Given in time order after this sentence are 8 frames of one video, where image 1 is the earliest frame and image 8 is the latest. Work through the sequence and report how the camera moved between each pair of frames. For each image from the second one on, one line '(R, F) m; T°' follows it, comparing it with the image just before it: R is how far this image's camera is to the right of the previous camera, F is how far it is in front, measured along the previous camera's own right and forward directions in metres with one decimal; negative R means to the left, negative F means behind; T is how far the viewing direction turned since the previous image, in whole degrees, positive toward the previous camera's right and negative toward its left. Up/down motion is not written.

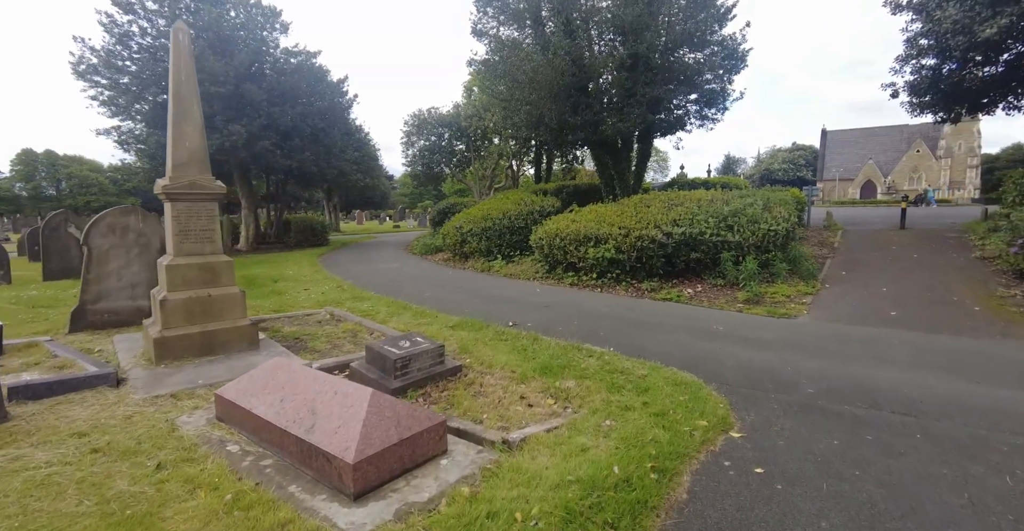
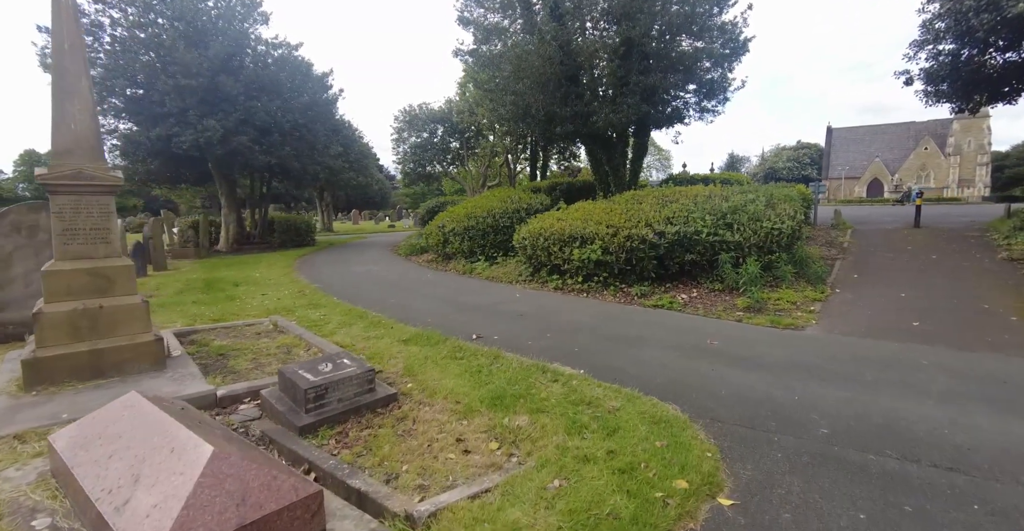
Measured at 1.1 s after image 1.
(+0.5, +0.8) m; 0°
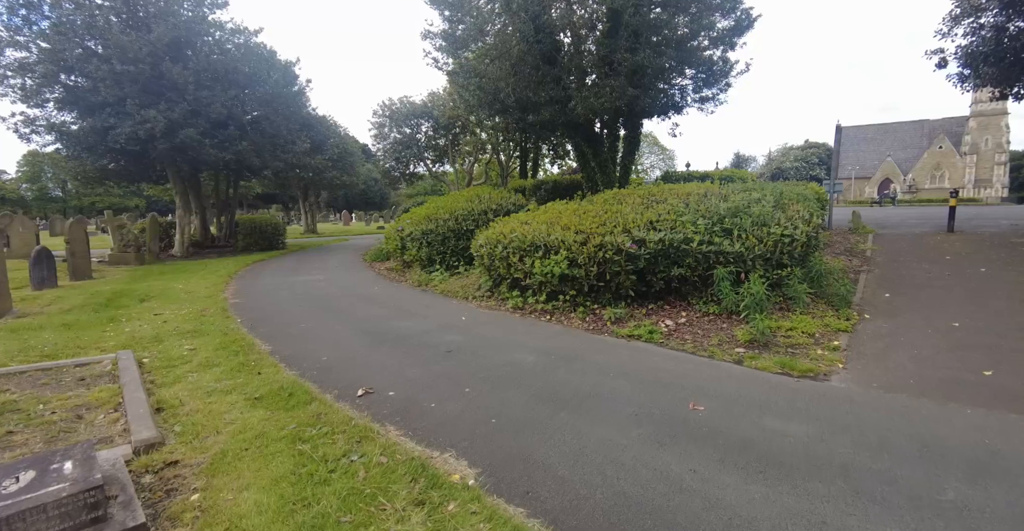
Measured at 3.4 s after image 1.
(+0.8, +1.6) m; -1°
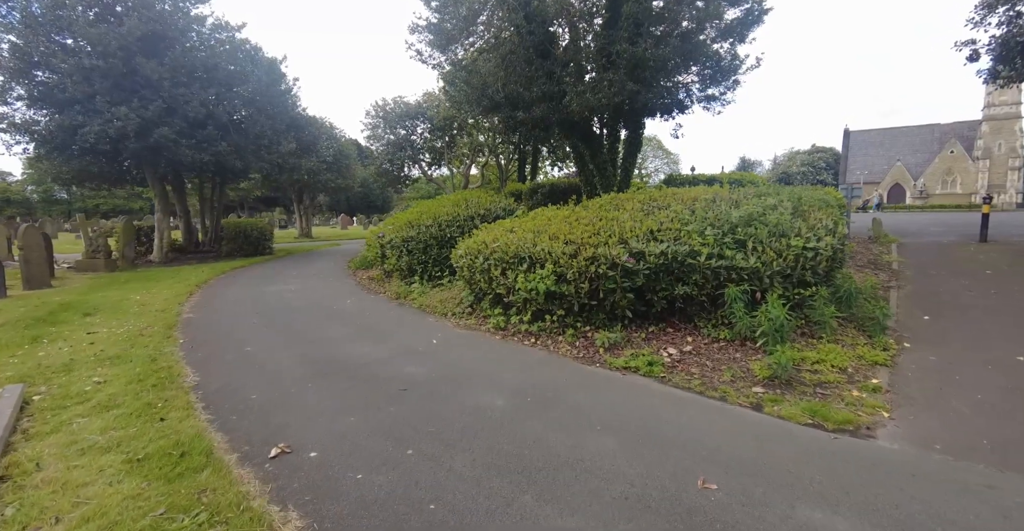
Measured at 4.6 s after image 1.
(+0.3, +0.9) m; 0°
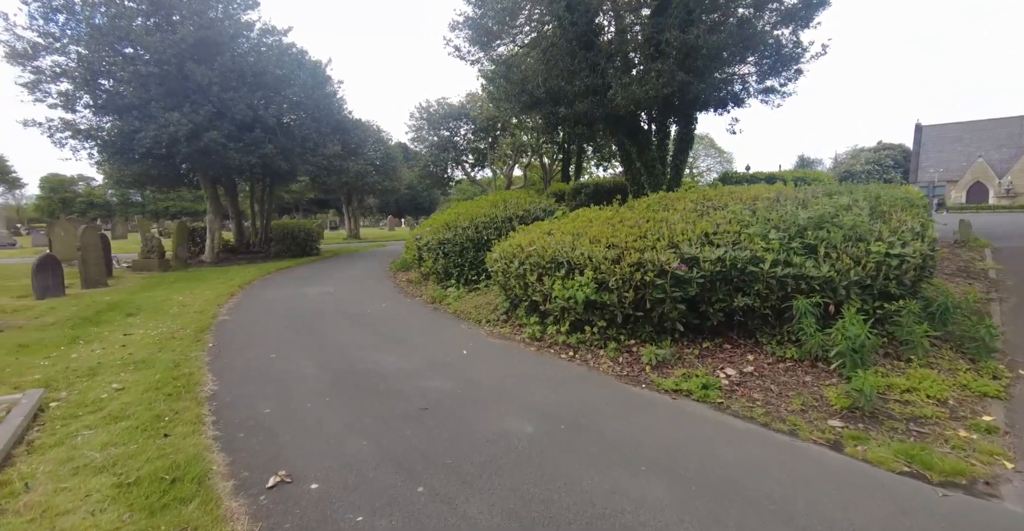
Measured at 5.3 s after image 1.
(+0.1, +0.5) m; -5°
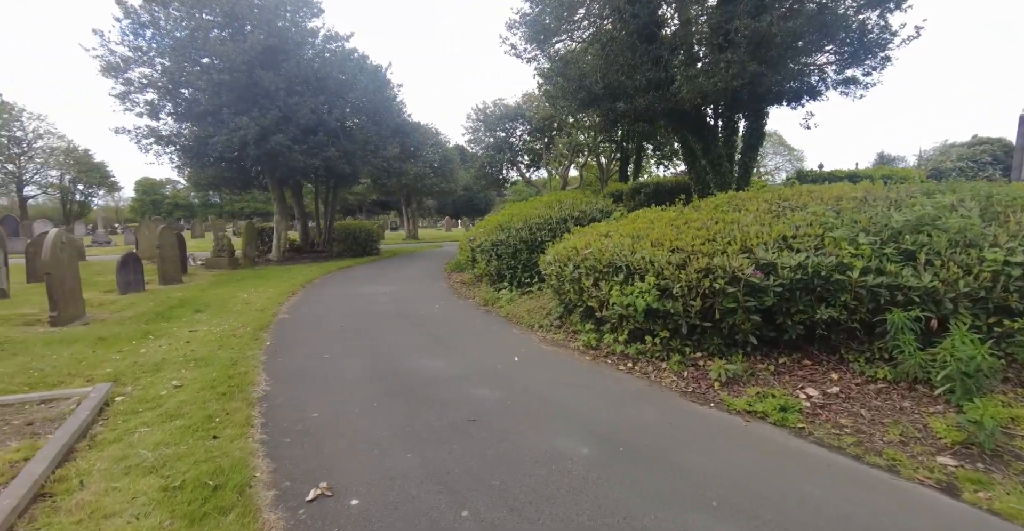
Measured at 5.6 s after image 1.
(0.0, +0.3) m; -6°
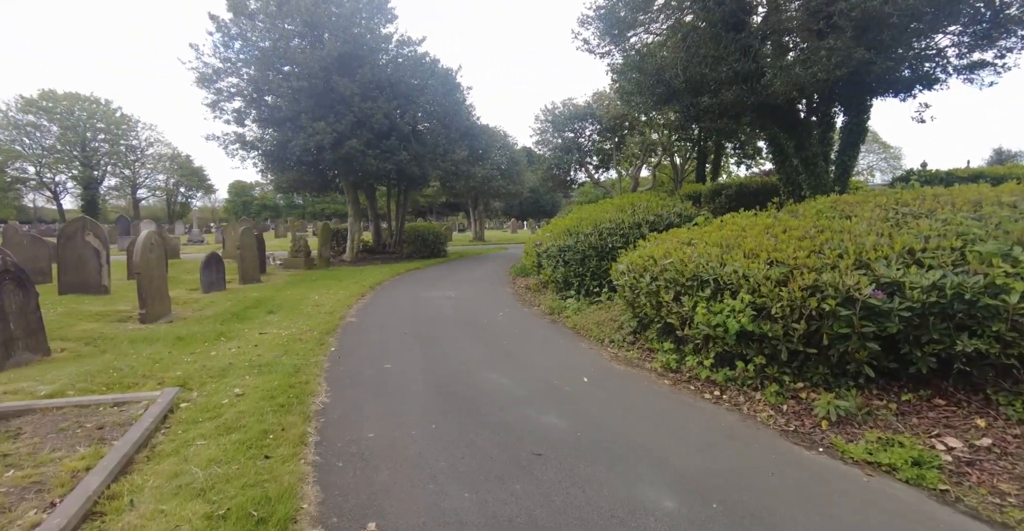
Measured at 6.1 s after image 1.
(-0.1, +0.4) m; -8°
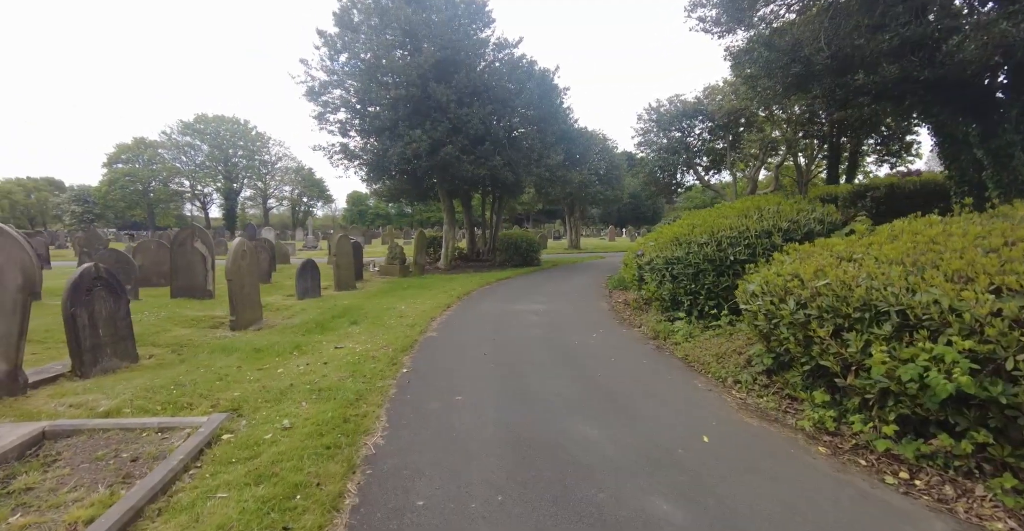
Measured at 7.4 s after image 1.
(0.0, +0.9) m; -12°
